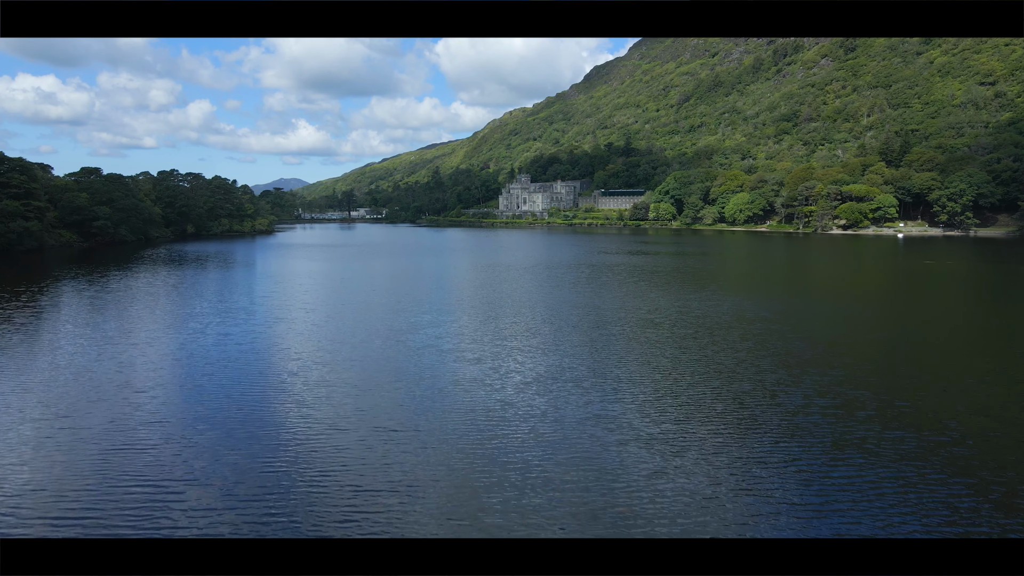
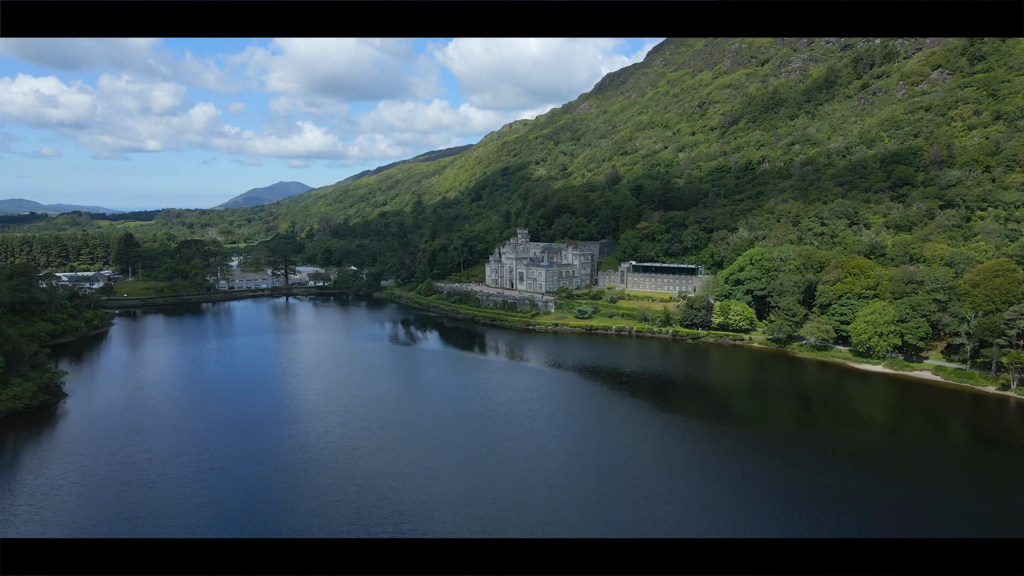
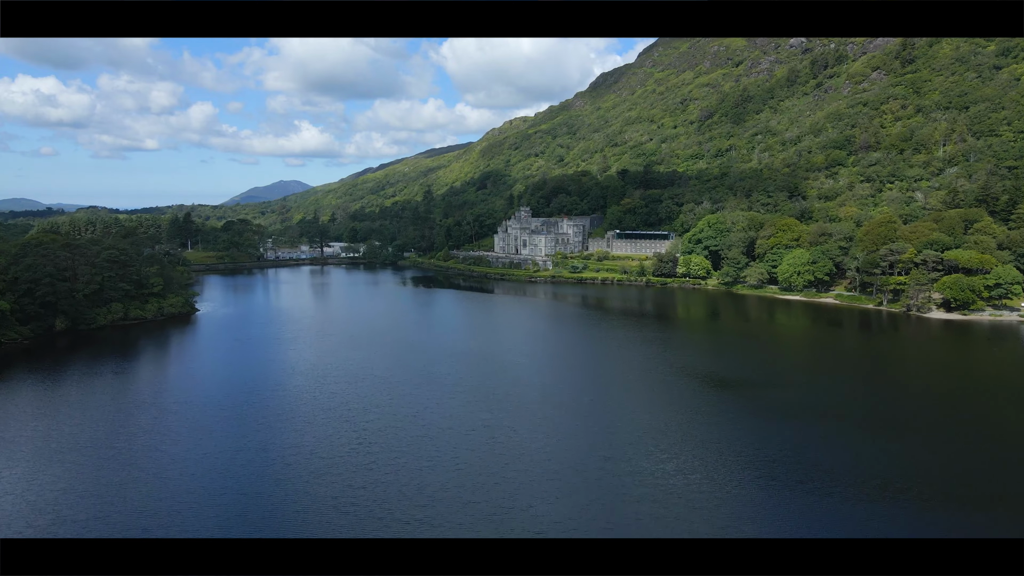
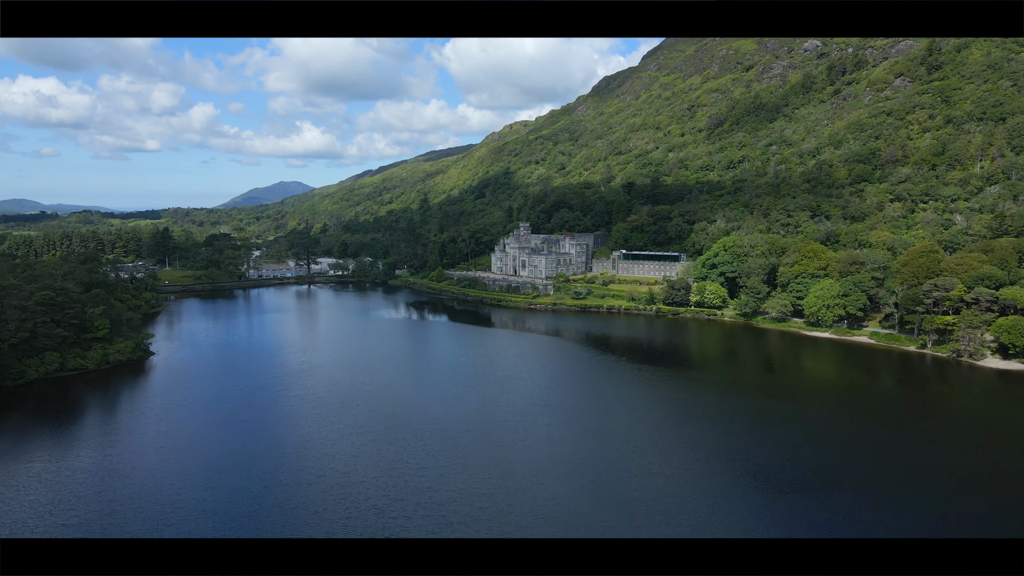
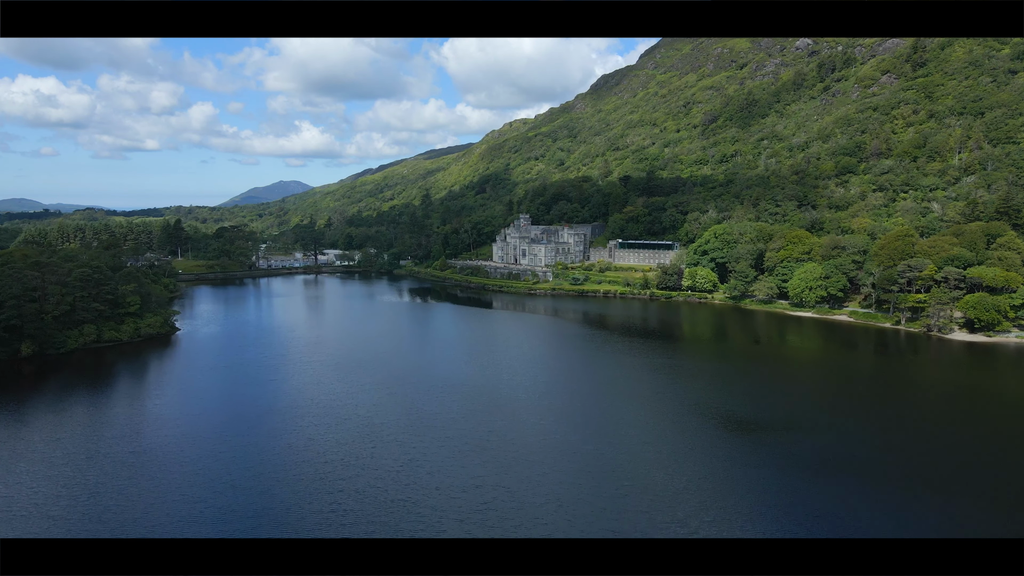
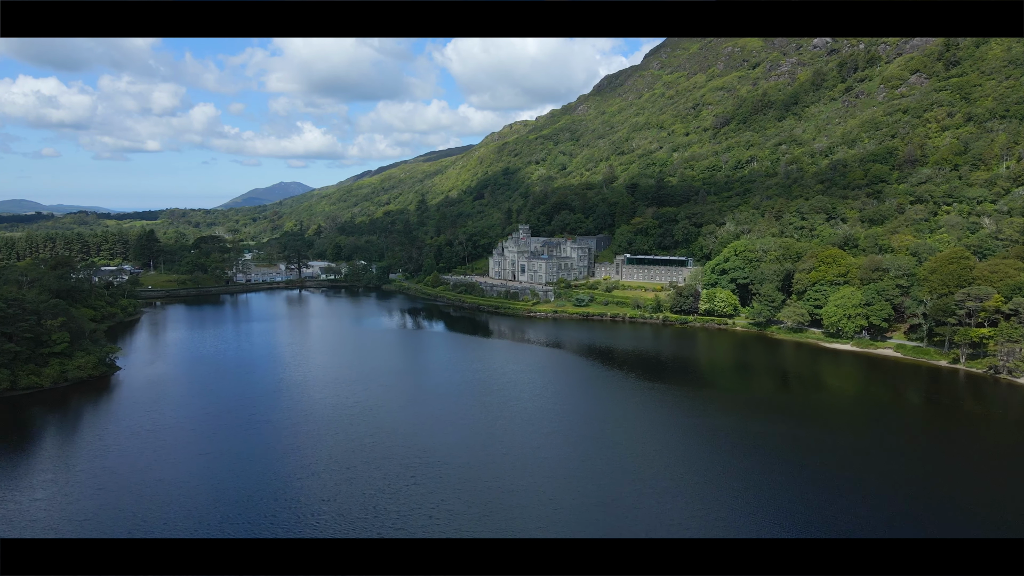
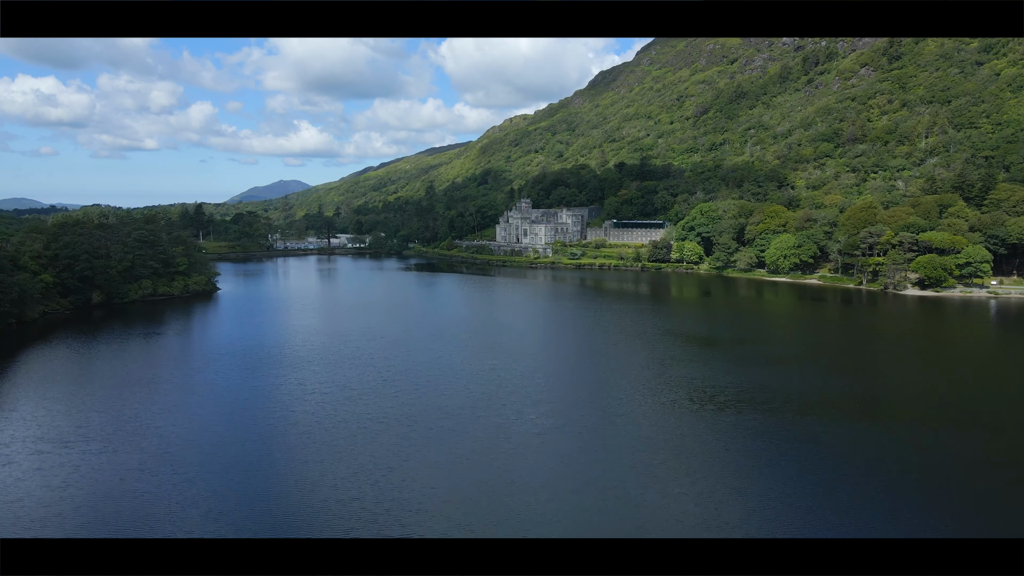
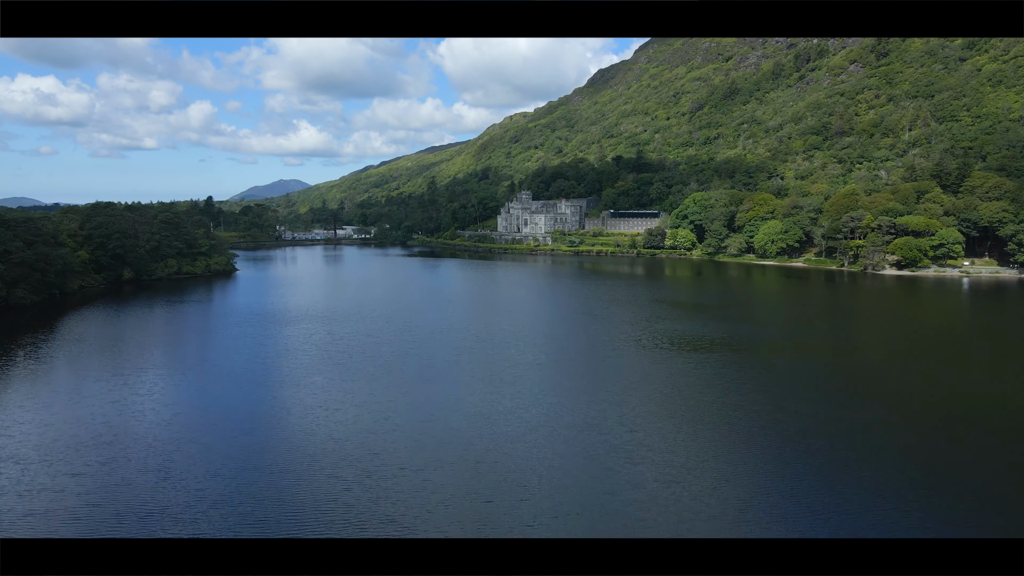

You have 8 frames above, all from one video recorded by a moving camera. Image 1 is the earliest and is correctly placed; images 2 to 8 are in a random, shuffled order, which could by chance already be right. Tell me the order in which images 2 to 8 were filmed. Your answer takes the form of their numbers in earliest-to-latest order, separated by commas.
8, 7, 3, 5, 4, 6, 2
